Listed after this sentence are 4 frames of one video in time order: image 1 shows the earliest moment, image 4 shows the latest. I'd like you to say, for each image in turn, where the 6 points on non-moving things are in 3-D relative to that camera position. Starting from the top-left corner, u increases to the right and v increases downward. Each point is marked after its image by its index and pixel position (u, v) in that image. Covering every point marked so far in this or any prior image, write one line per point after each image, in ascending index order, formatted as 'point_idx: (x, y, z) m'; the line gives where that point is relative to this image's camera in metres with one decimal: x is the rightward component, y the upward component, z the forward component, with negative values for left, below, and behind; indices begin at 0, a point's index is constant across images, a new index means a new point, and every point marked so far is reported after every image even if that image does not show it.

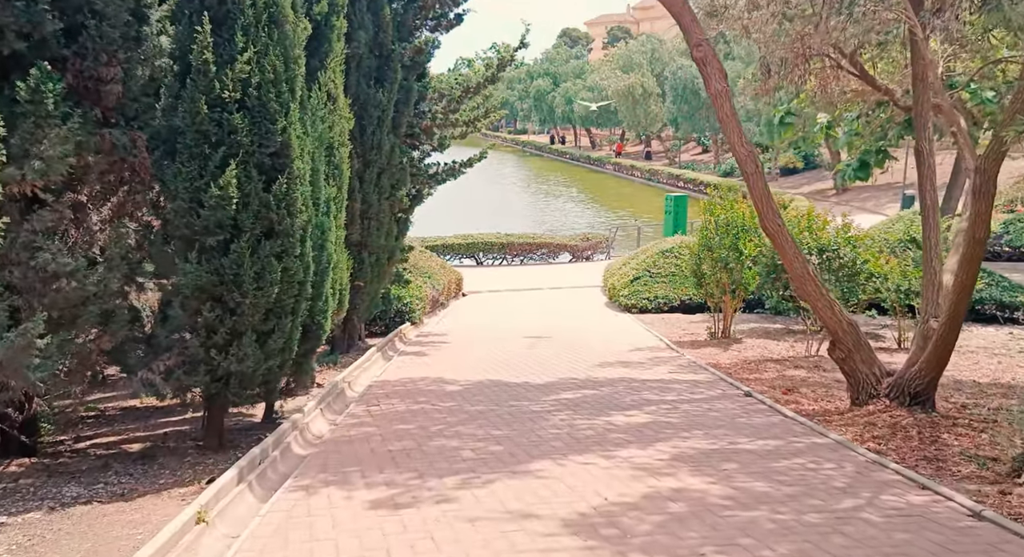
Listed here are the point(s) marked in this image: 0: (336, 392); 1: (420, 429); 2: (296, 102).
0: (-1.6, -1.1, +8.6) m
1: (-0.7, -1.2, +7.0) m
2: (-1.5, +1.2, +6.2) m
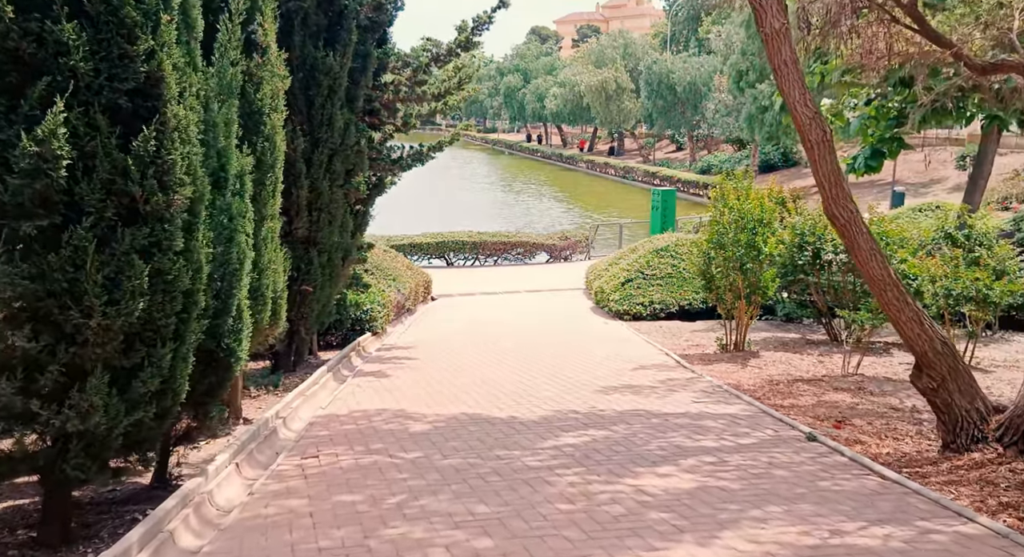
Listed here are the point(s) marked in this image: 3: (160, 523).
0: (-1.7, -1.1, +6.4) m
1: (-0.7, -1.2, +4.9) m
2: (-1.5, +1.2, +4.1) m
3: (-1.7, -1.2, +4.3) m
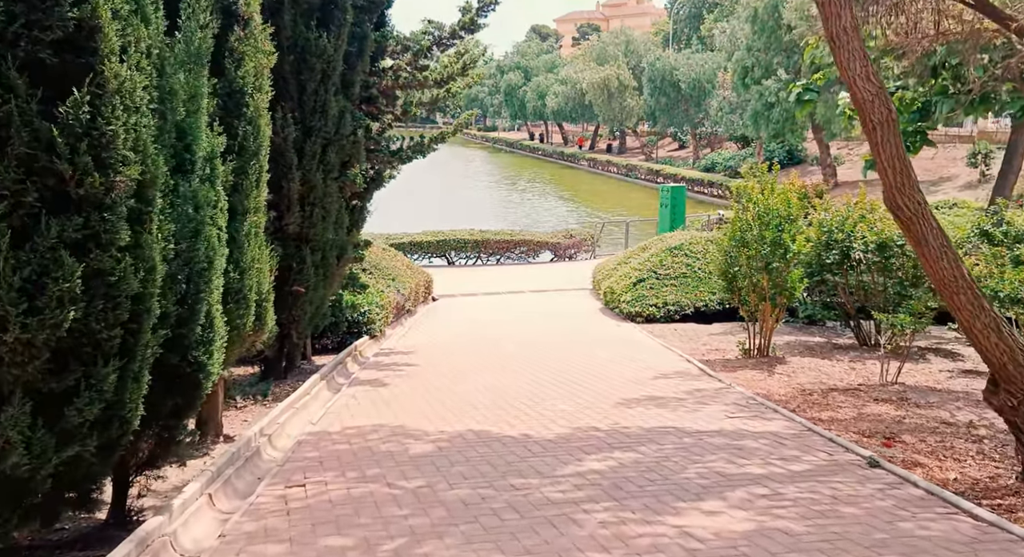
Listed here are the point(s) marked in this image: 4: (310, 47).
0: (-1.7, -1.1, +5.6) m
1: (-0.7, -1.2, +4.1) m
2: (-1.4, +1.2, +3.3) m
3: (-1.6, -1.2, +3.5) m
4: (-2.0, +2.3, +8.9) m
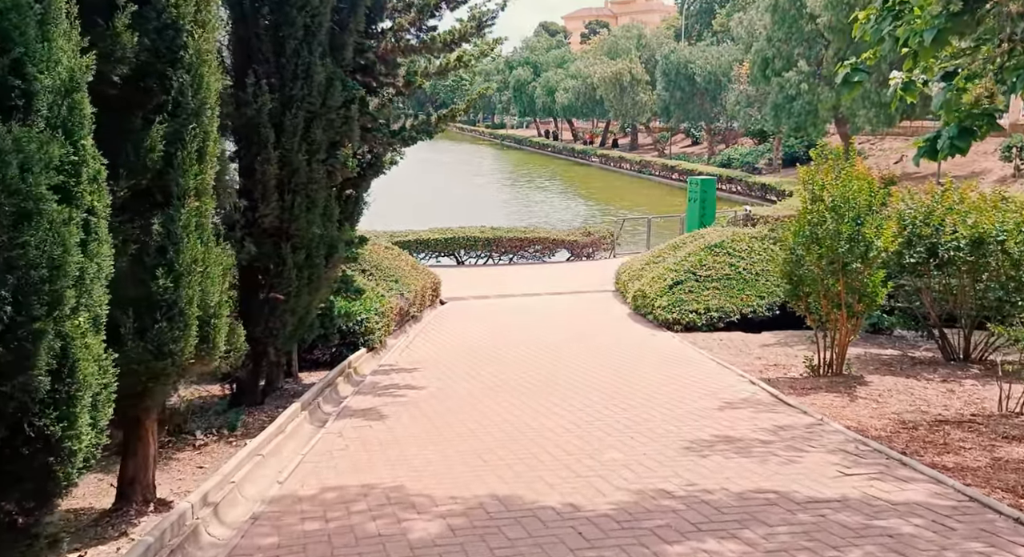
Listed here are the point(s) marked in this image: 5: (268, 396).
0: (-1.5, -1.2, +3.8) m
1: (-0.5, -1.2, +2.2) m
2: (-1.2, +1.1, +1.4) m
3: (-1.4, -1.2, +1.7) m
4: (-1.7, +2.2, +7.1) m
5: (-2.1, -1.0, +7.9) m
